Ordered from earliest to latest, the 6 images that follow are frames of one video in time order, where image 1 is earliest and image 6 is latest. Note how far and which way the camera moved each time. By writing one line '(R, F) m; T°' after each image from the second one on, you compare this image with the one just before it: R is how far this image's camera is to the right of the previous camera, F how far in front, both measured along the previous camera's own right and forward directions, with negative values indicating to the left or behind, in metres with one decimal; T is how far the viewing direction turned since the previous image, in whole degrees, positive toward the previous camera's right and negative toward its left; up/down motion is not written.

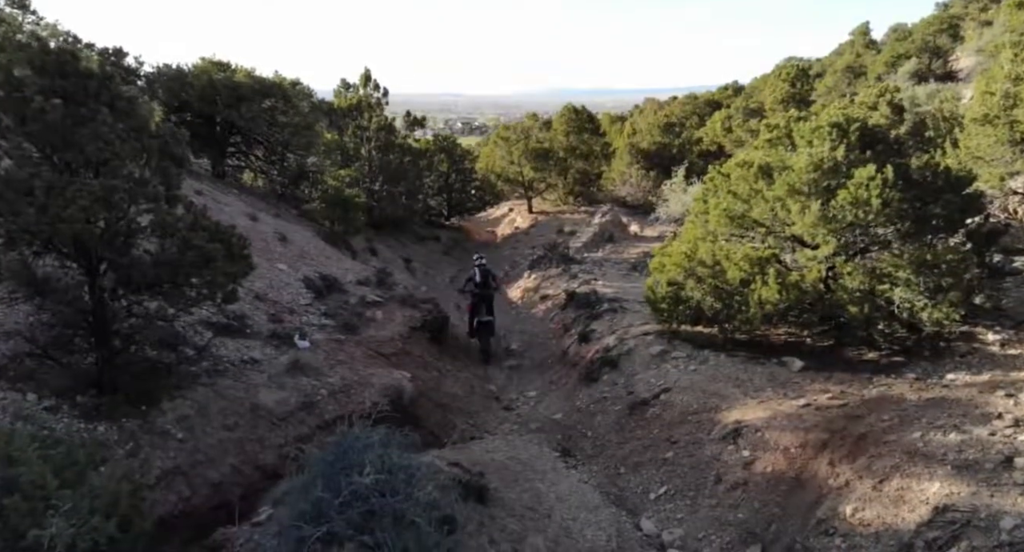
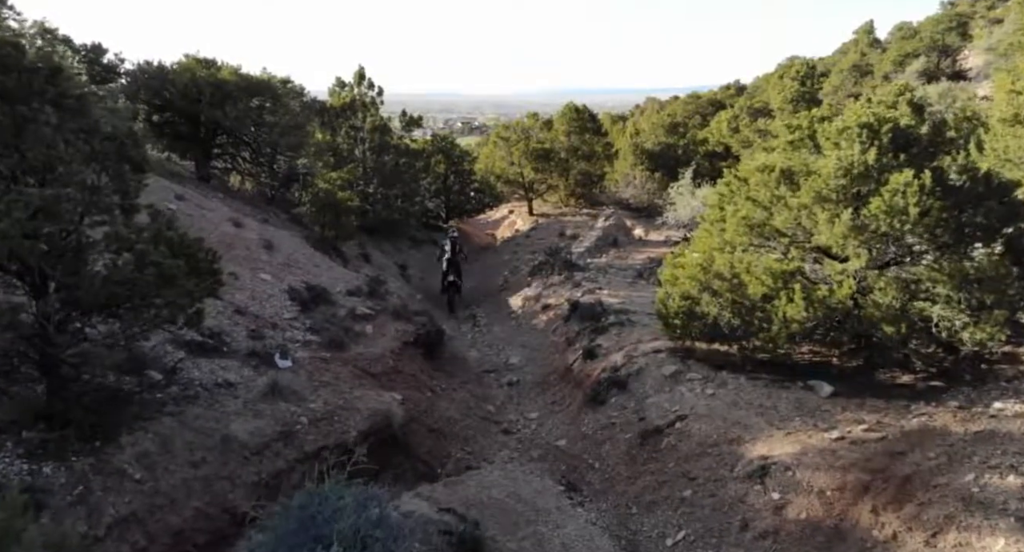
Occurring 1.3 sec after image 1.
(0.0, +1.2) m; 0°
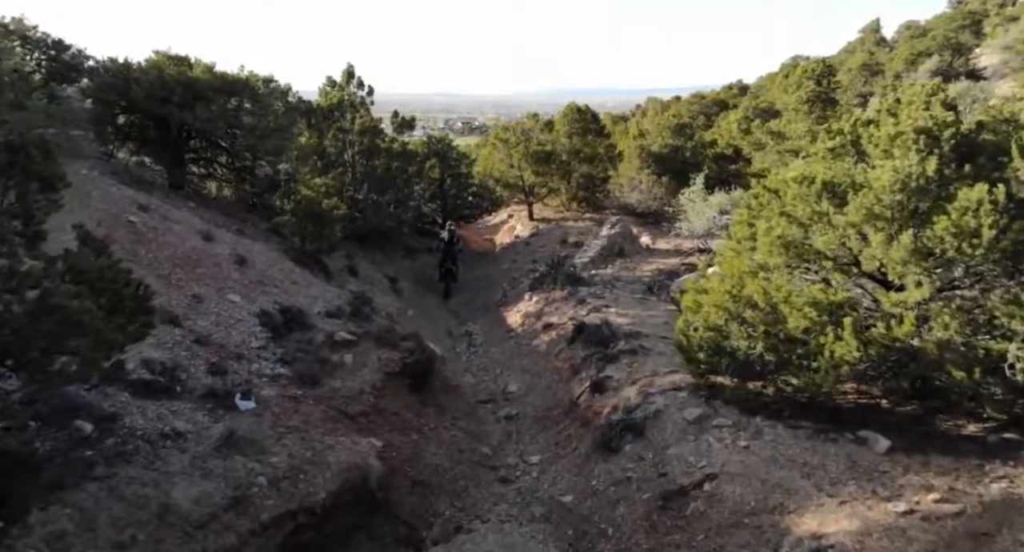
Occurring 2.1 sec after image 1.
(0.0, +1.9) m; 0°
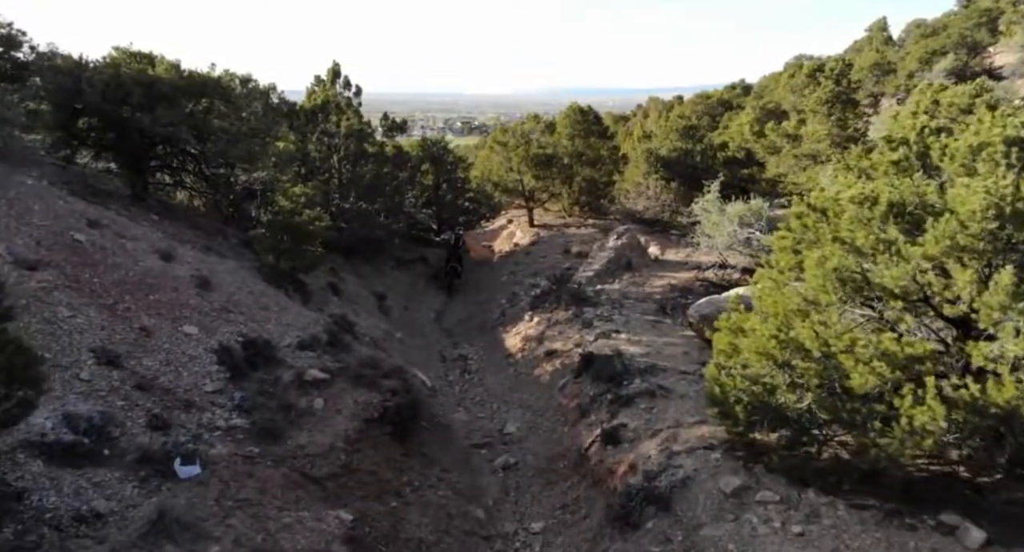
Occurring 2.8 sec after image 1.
(0.0, +2.0) m; 0°
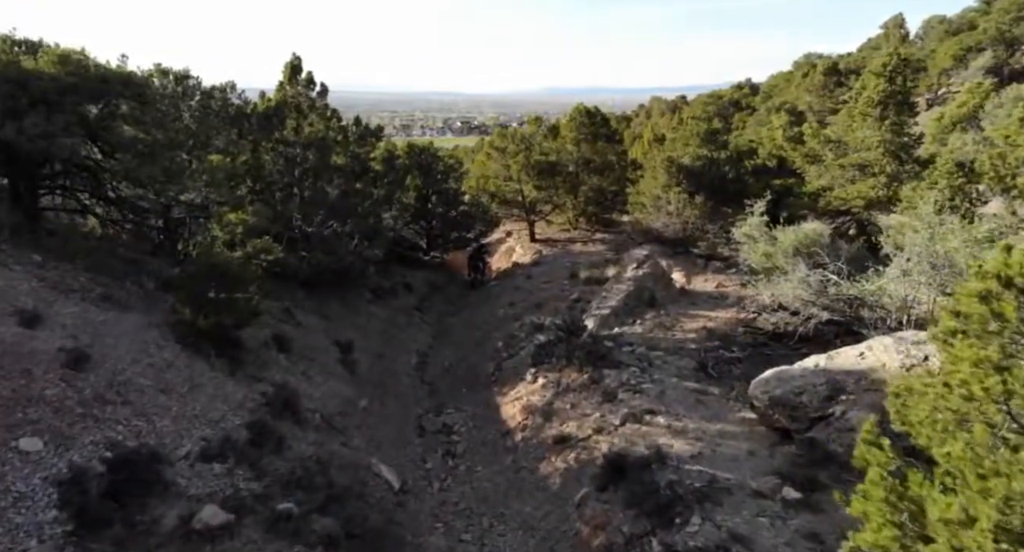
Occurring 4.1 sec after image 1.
(0.0, +4.4) m; 0°
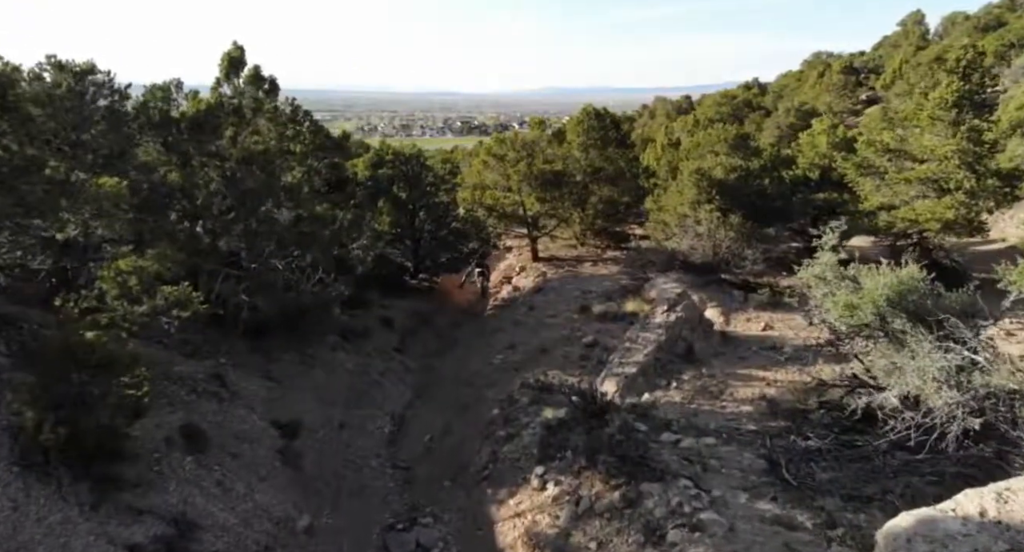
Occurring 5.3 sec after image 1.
(0.0, +4.3) m; 0°
